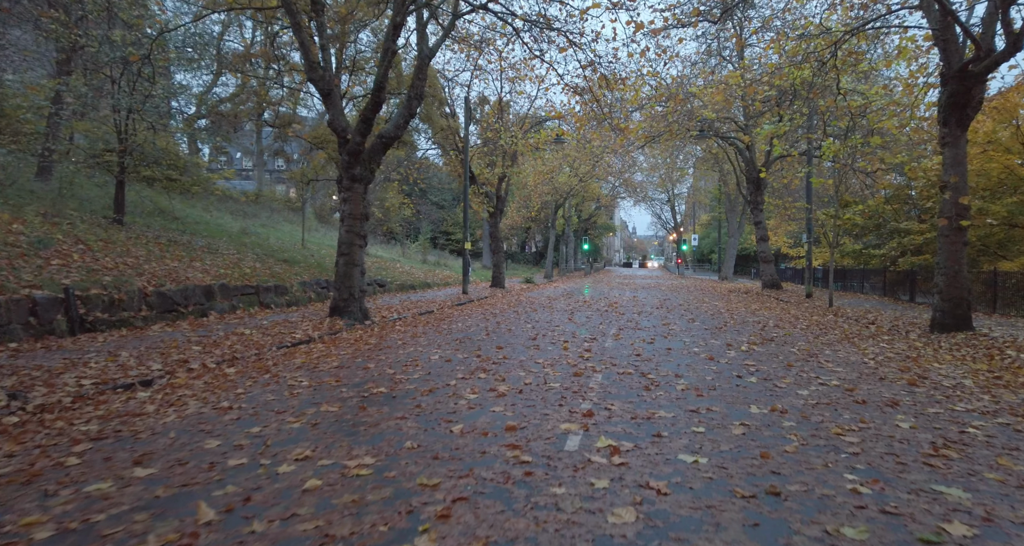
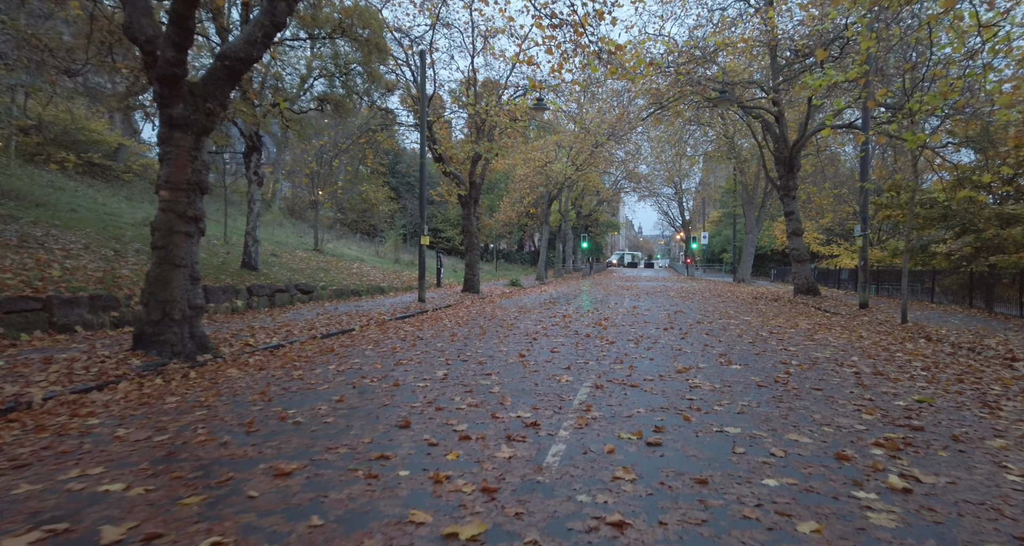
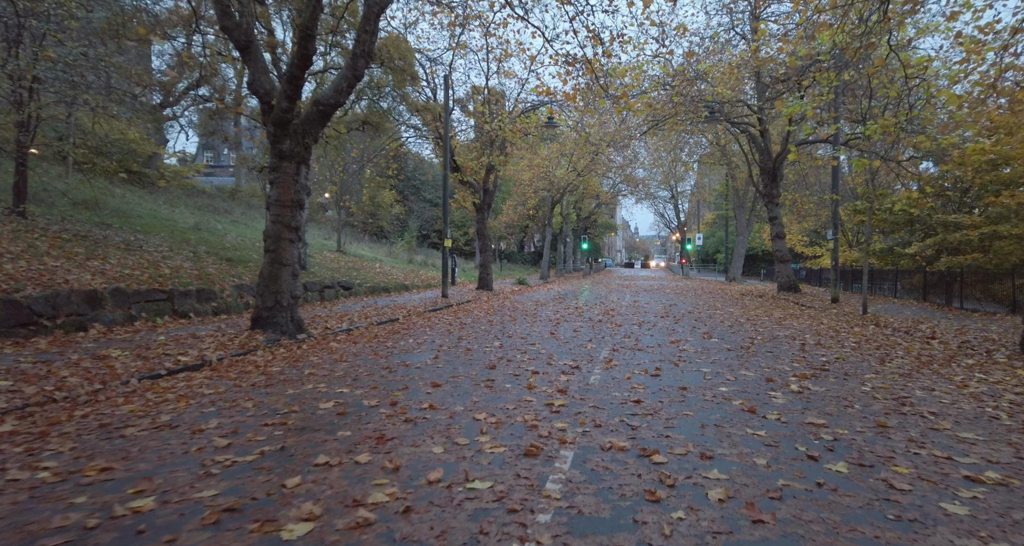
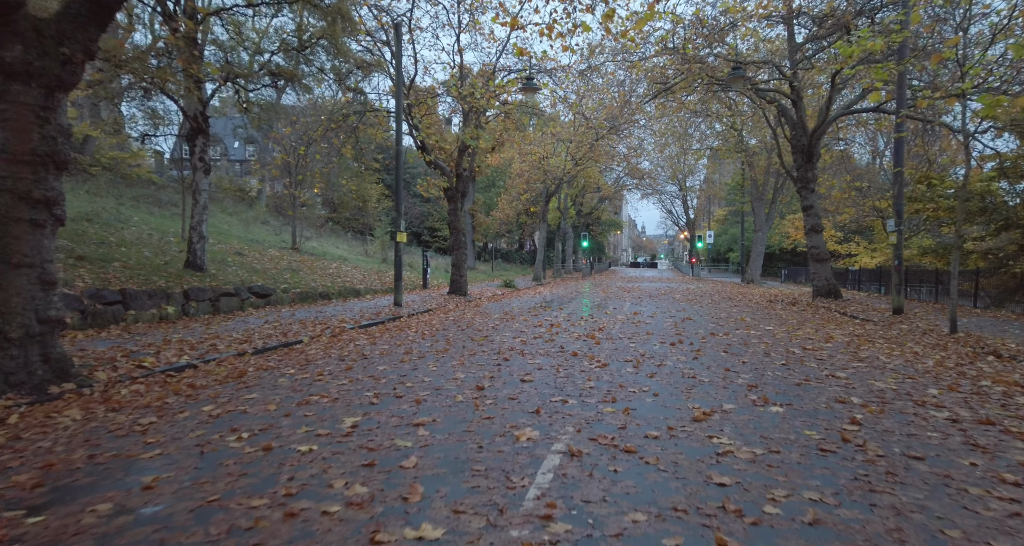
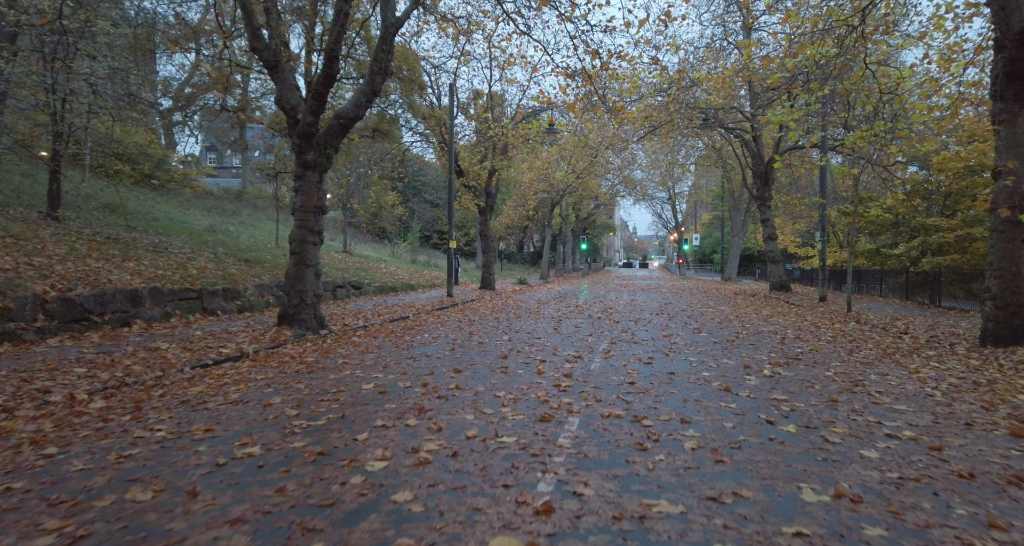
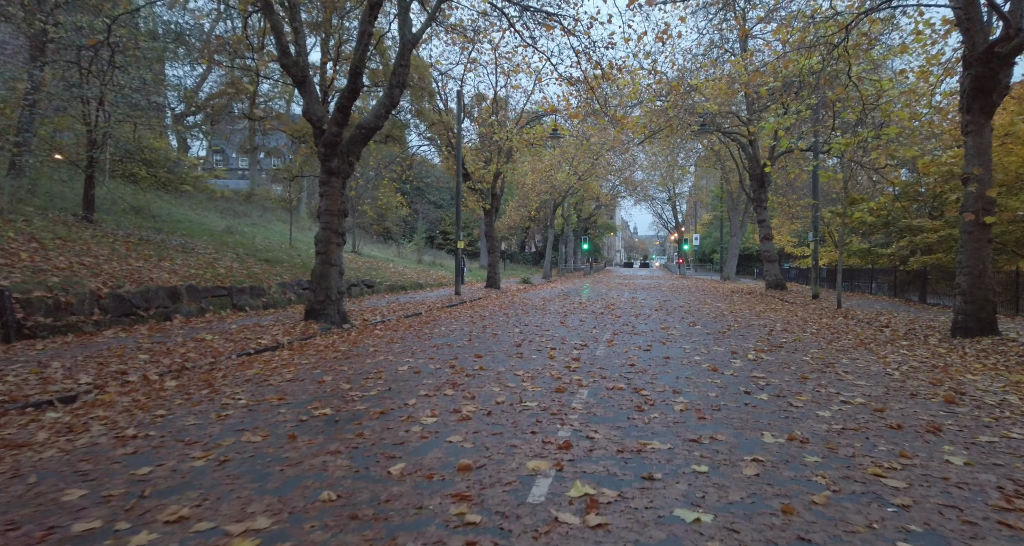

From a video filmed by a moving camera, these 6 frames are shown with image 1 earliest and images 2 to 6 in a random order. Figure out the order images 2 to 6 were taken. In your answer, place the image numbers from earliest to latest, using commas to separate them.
6, 5, 3, 2, 4
